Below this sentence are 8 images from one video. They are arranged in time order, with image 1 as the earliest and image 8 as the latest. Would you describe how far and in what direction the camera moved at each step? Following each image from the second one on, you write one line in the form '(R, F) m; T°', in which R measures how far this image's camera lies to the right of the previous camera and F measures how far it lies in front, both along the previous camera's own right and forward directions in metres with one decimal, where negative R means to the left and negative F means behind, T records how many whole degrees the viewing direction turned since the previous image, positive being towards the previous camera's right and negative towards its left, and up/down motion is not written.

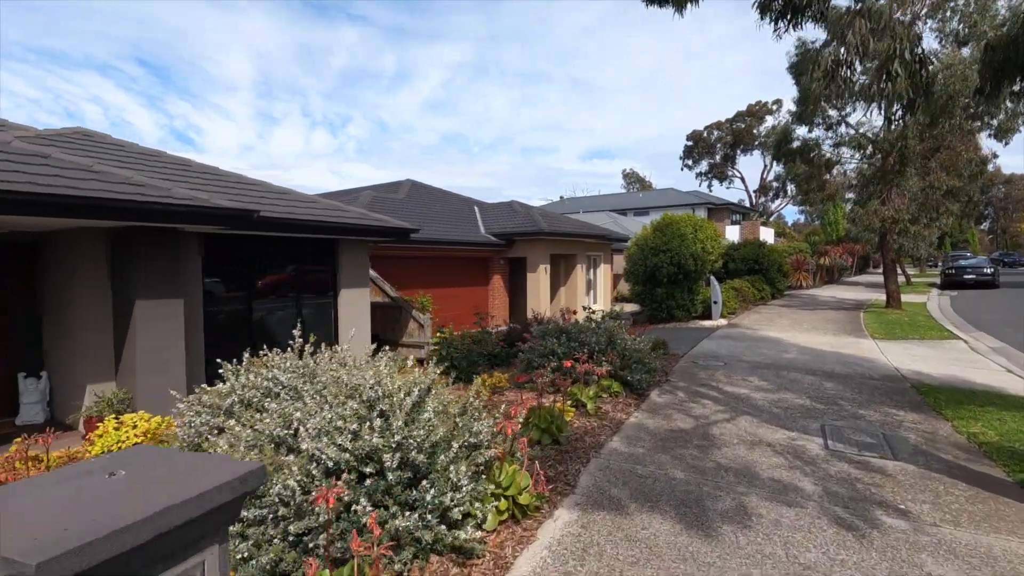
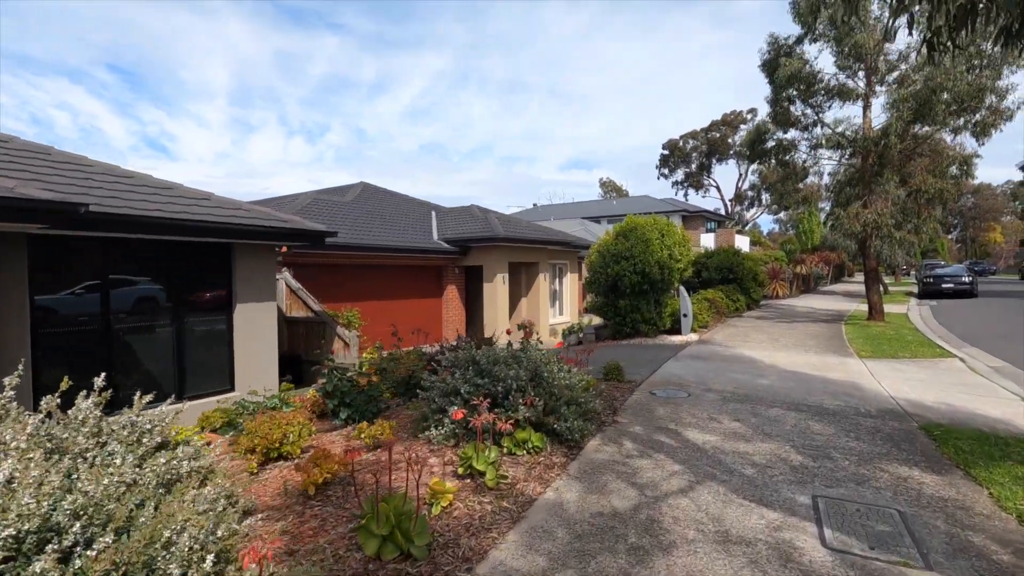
(+0.8, +1.6) m; +2°
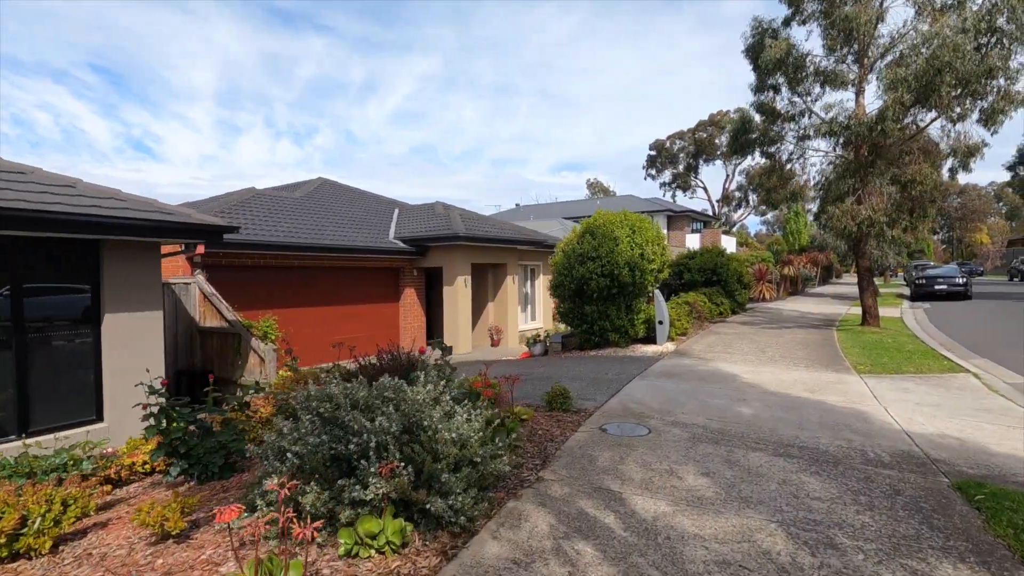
(+0.8, +1.5) m; +1°
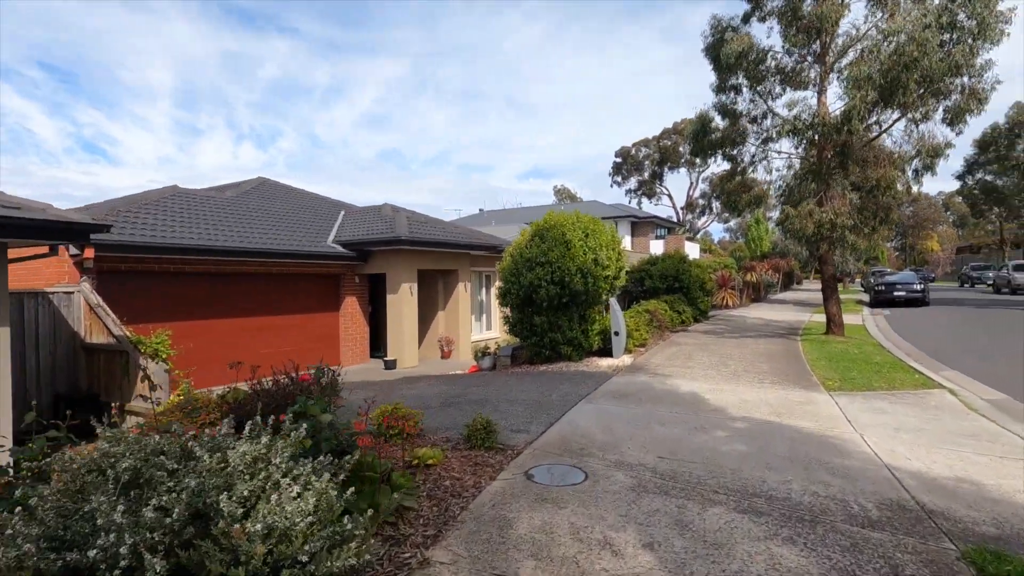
(+0.5, +1.1) m; +3°
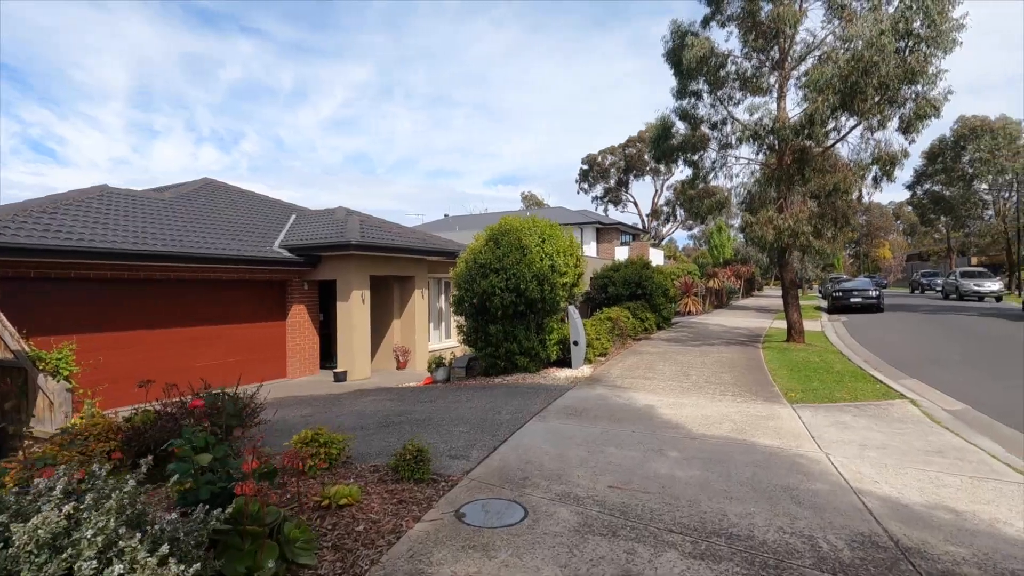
(+0.3, +0.5) m; +3°
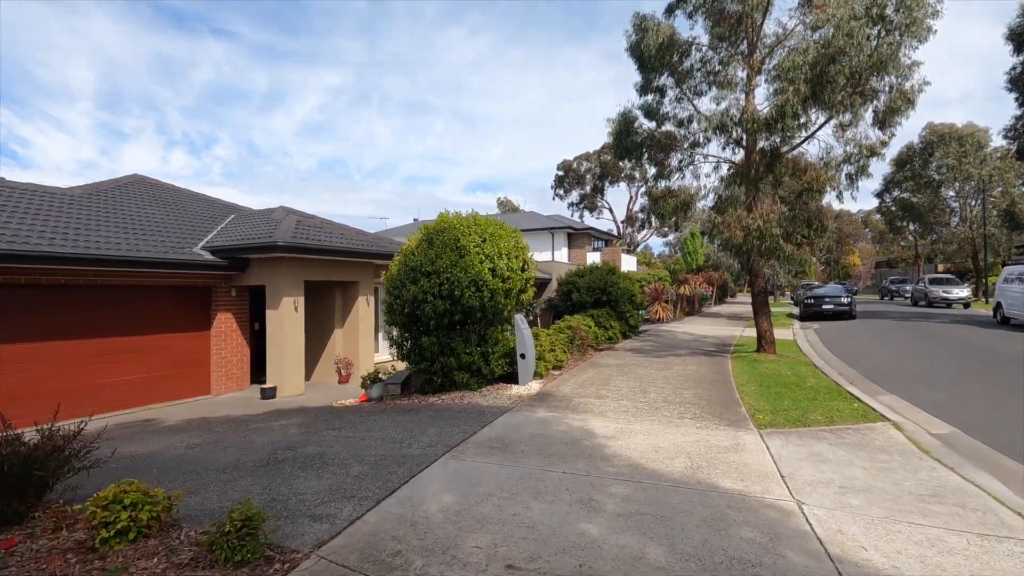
(+0.7, +1.1) m; +2°
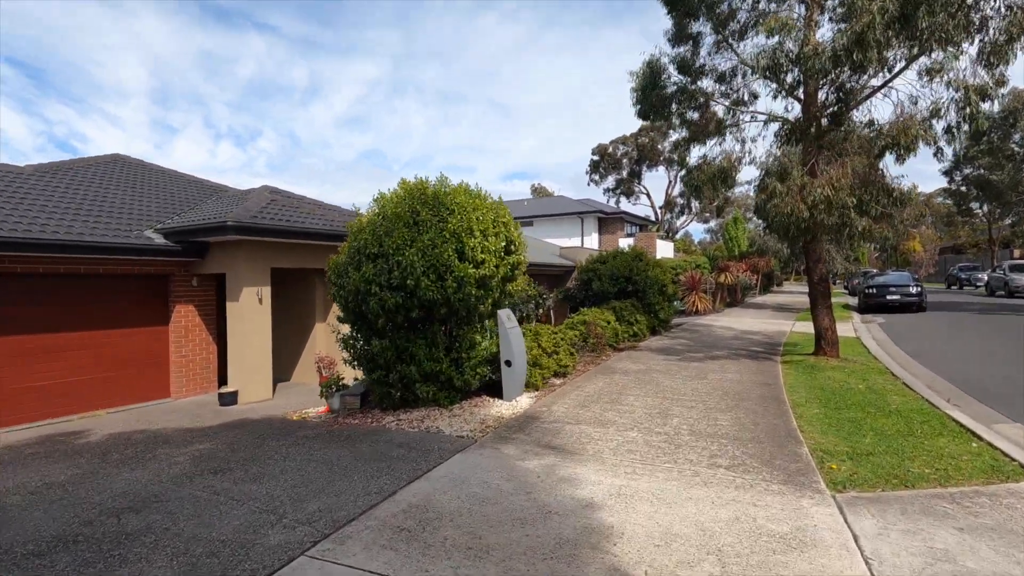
(+0.7, +2.1) m; -4°
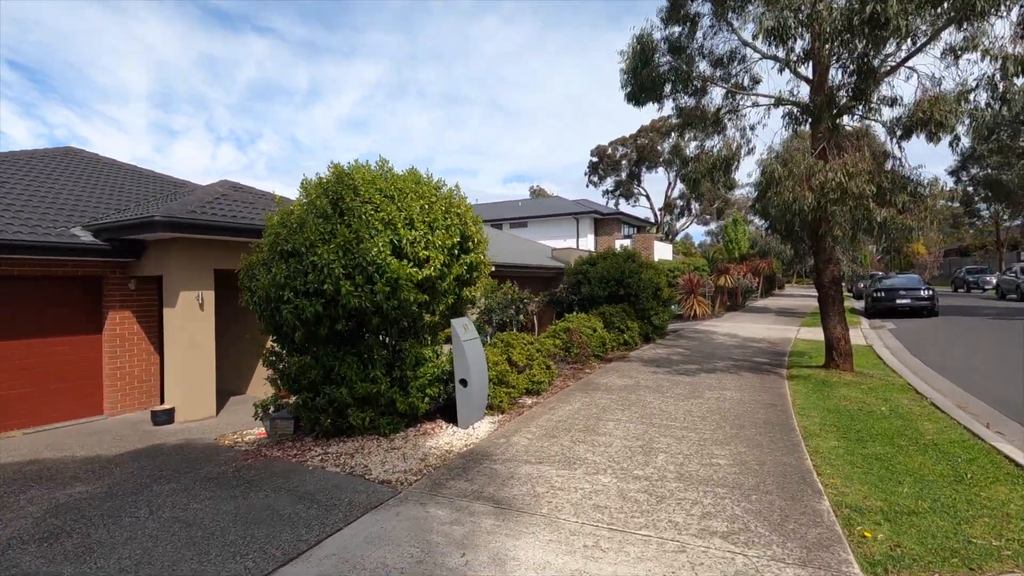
(+0.5, +1.2) m; 0°
